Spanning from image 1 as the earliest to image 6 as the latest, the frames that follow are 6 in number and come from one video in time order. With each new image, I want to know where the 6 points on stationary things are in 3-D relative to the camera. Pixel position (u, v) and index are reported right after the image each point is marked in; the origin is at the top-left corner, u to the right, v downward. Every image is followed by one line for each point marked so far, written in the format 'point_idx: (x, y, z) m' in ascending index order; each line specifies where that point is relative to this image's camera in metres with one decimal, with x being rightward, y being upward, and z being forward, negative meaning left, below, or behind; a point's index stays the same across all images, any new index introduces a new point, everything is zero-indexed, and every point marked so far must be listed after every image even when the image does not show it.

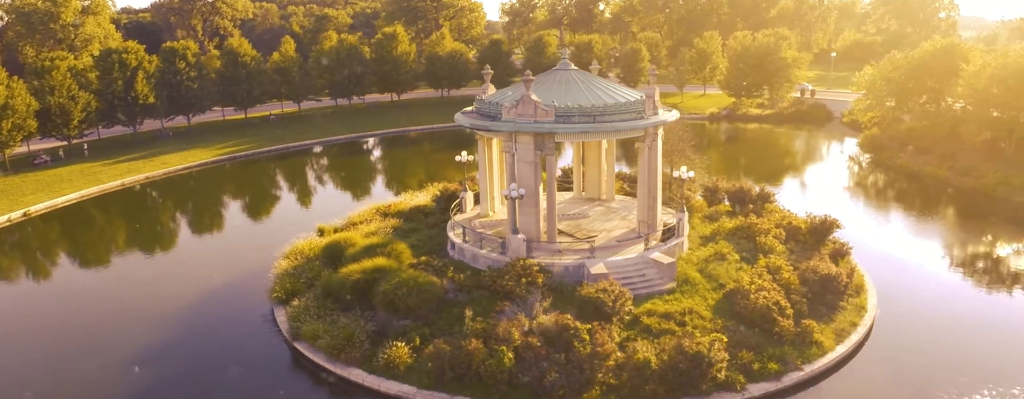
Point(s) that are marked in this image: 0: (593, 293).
0: (+1.8, -2.1, +12.4) m
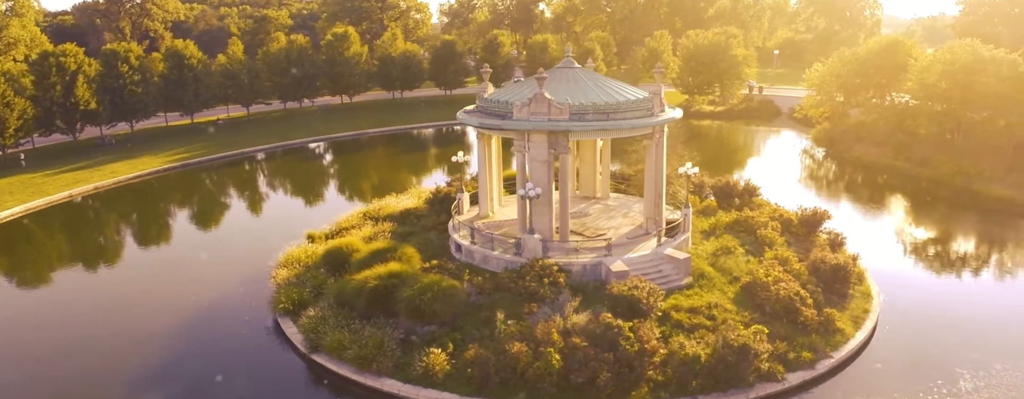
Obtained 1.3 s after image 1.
0: (+2.5, -2.0, +12.4) m
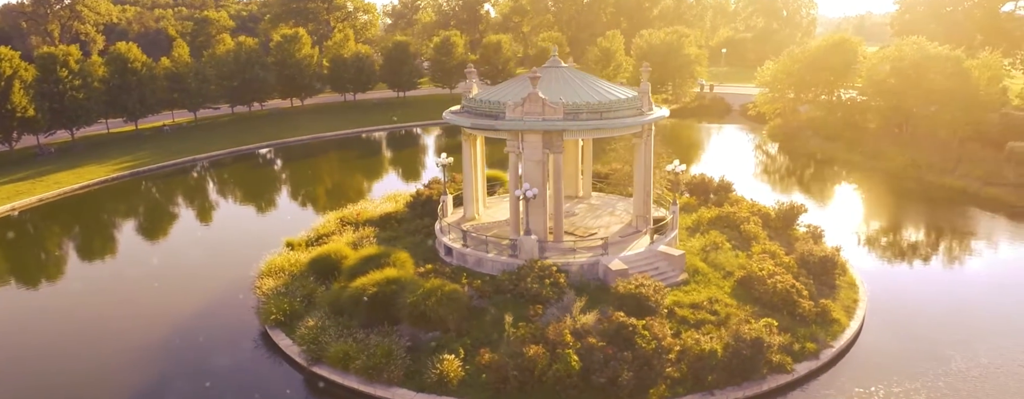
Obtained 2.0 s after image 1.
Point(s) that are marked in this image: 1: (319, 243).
0: (+2.6, -2.0, +12.3) m
1: (-6.8, -1.5, +19.6) m
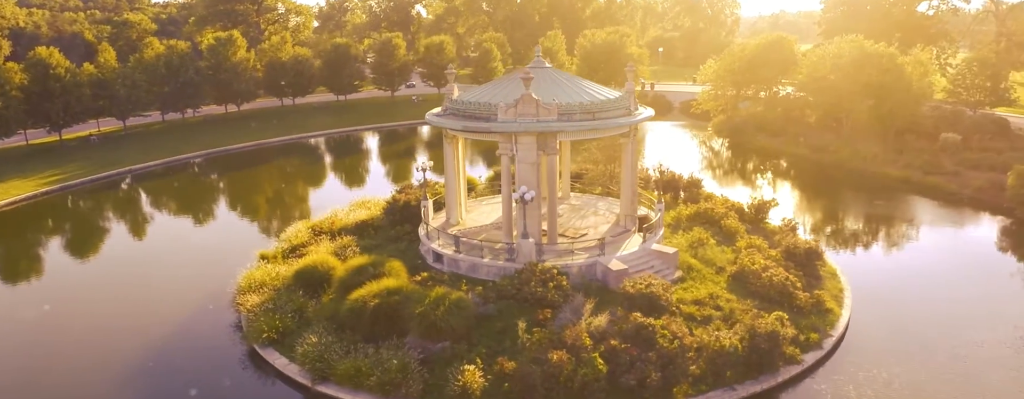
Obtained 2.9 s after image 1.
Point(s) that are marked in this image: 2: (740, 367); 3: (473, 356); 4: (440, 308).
0: (+2.8, -2.0, +12.4) m
1: (-7.2, -1.8, +18.7) m
2: (+4.3, -3.2, +10.6) m
3: (-0.7, -3.1, +11.1) m
4: (-1.5, -2.3, +11.8) m
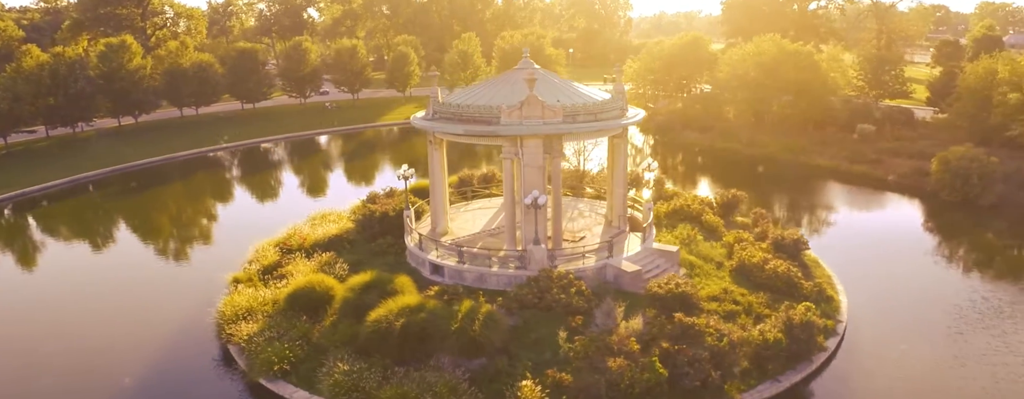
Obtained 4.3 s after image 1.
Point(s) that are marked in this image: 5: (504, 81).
0: (+3.5, -2.0, +12.4) m
1: (-7.3, -2.4, +17.4) m
2: (+5.2, -3.1, +10.9) m
3: (+0.2, -3.3, +10.7) m
4: (-0.7, -2.5, +11.3) m
5: (-0.2, +3.4, +16.3) m
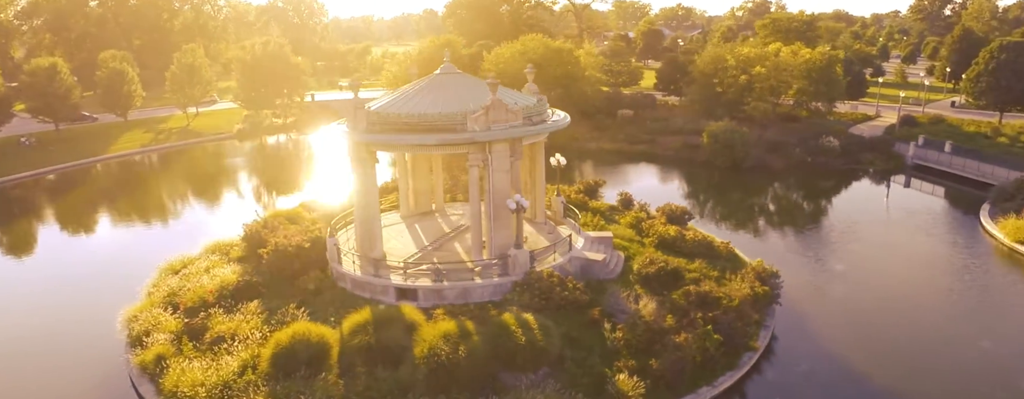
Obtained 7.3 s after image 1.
0: (+3.7, -1.7, +14.6) m
1: (-8.0, -3.7, +14.7) m
2: (+6.1, -2.6, +14.0) m
3: (+1.7, -3.4, +11.7) m
4: (+0.5, -2.8, +11.9) m
5: (-1.9, +3.0, +16.5) m
